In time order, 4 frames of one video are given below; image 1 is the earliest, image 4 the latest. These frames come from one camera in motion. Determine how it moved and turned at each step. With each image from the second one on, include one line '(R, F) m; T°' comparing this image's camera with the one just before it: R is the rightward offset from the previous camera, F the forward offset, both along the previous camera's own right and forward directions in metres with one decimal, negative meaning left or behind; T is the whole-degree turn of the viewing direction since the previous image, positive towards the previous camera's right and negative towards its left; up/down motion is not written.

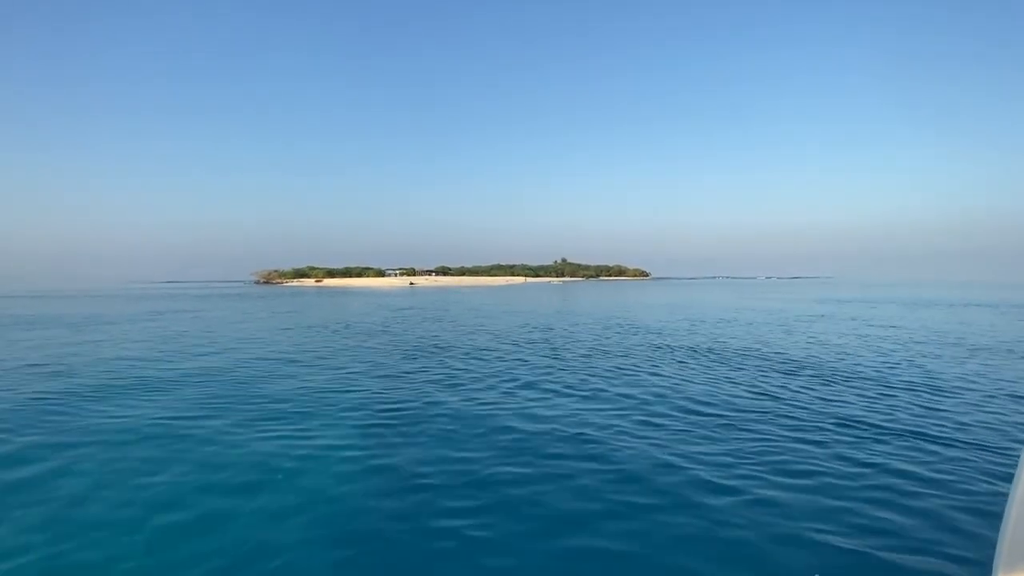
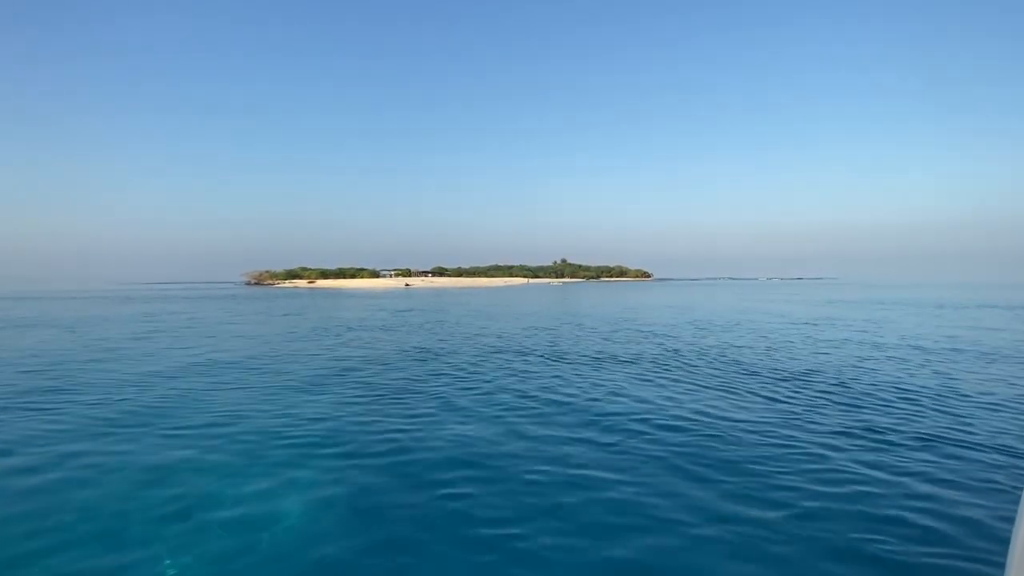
(-0.1, +0.3) m; 0°
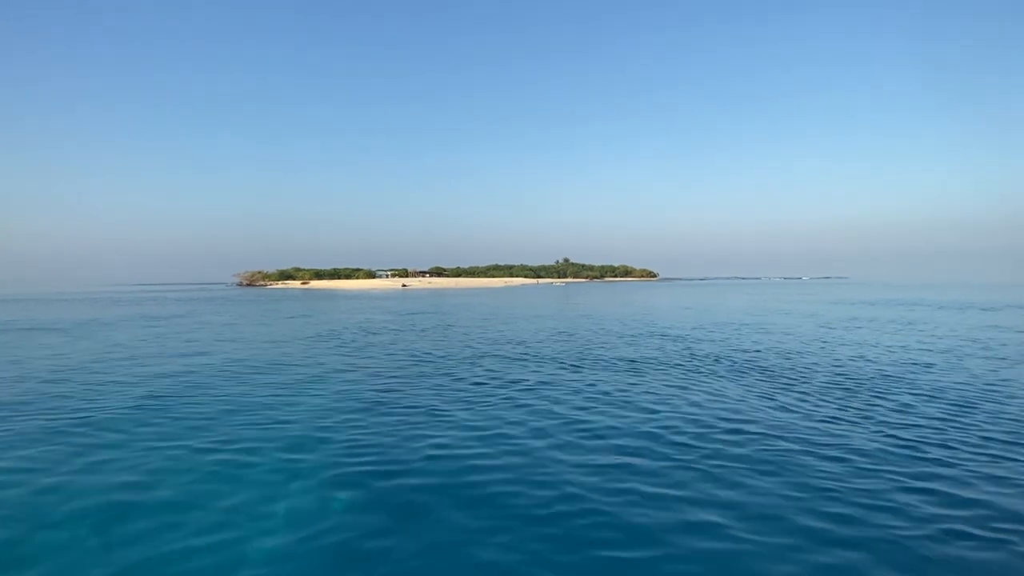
(-1.0, +0.8) m; +1°
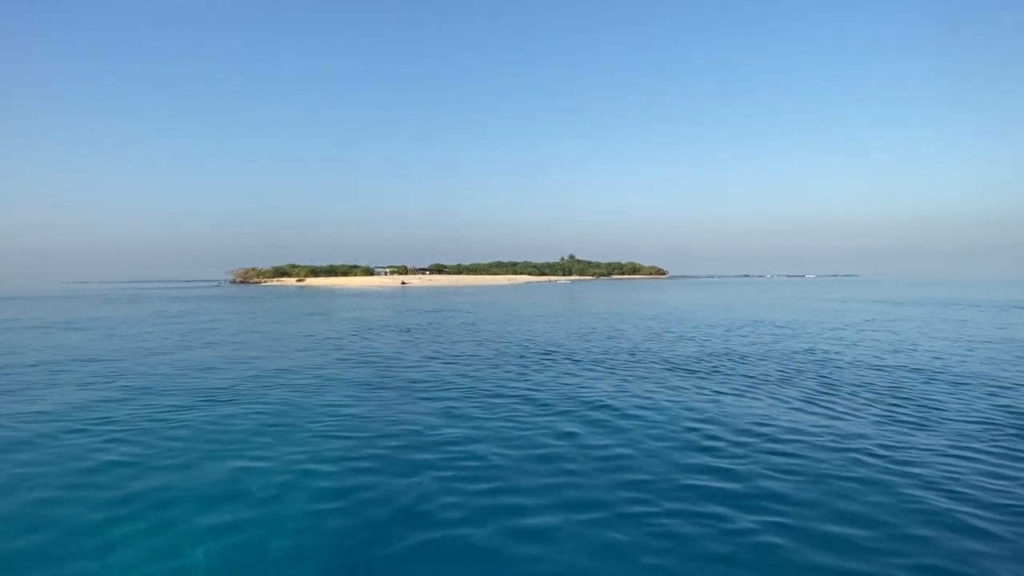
(-1.1, +0.2) m; +1°
